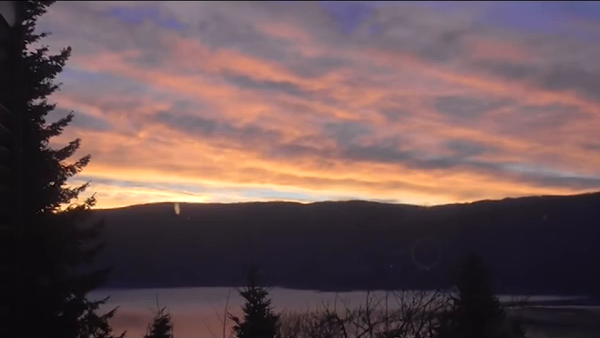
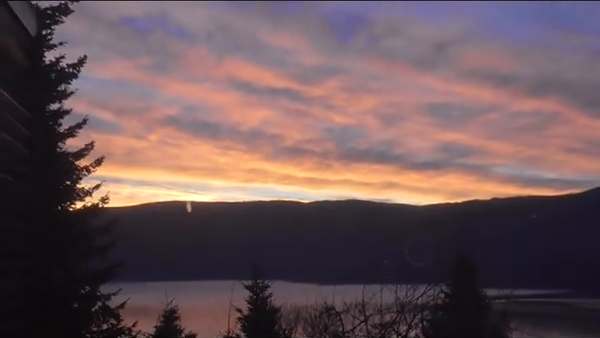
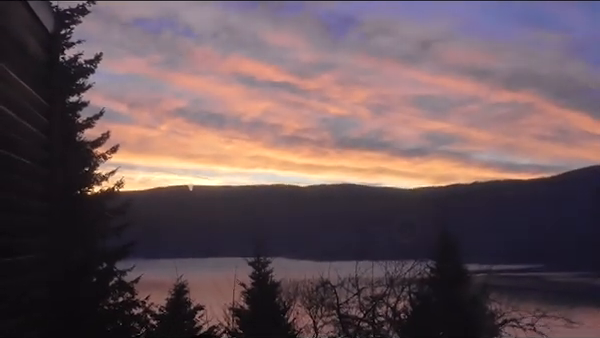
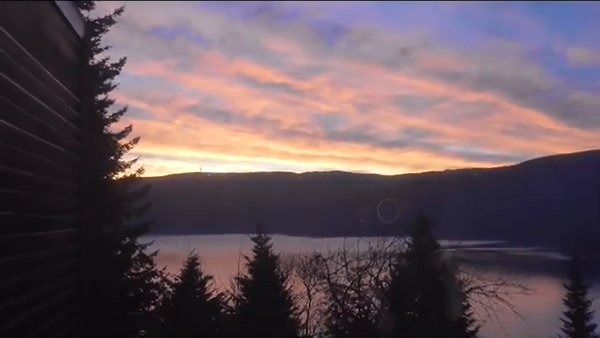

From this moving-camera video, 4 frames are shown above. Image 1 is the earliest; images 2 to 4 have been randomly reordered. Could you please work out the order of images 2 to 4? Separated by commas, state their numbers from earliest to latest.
2, 3, 4
